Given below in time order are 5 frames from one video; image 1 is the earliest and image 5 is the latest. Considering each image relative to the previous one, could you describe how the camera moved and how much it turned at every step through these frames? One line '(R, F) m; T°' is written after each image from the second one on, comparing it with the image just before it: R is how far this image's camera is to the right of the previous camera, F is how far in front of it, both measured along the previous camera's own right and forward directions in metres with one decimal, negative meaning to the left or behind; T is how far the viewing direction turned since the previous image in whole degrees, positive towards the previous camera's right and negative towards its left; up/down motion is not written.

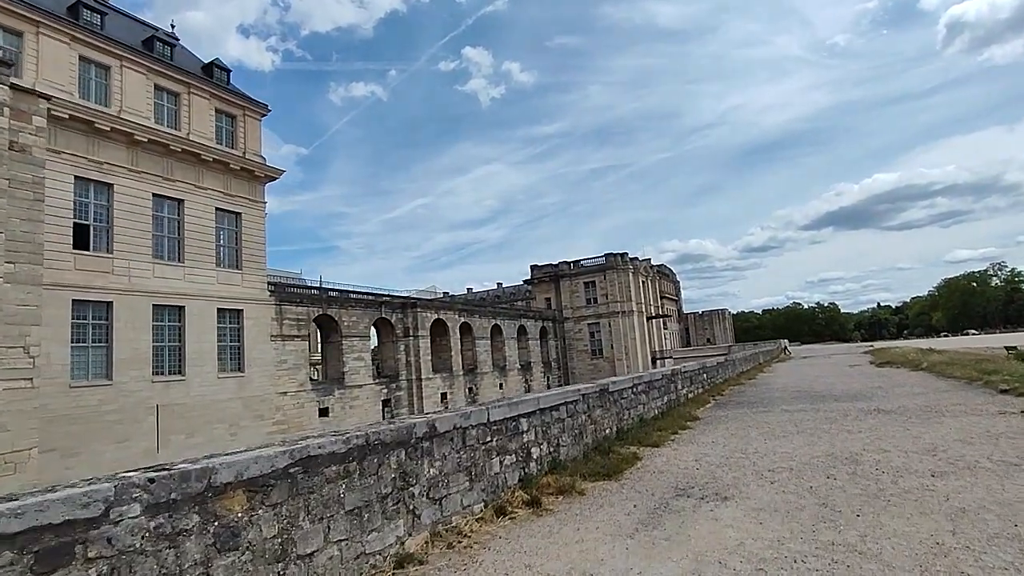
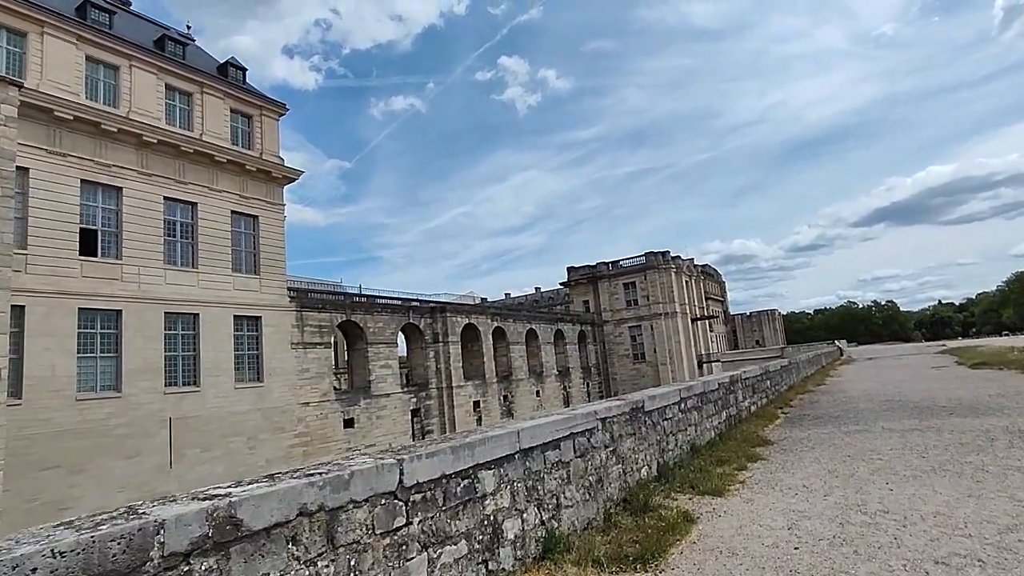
(+0.3, +1.5) m; -4°
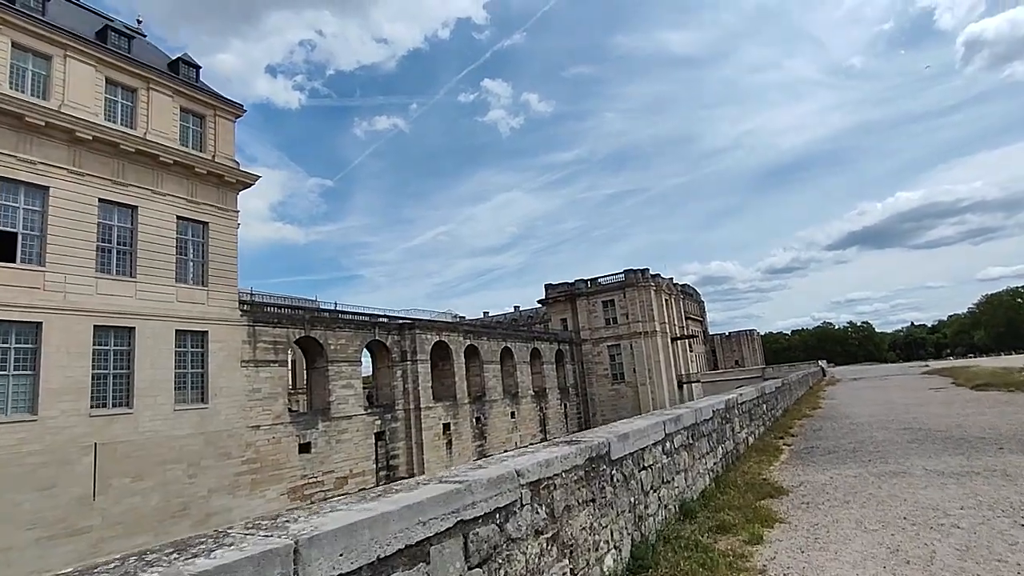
(+0.3, +1.2) m; +2°
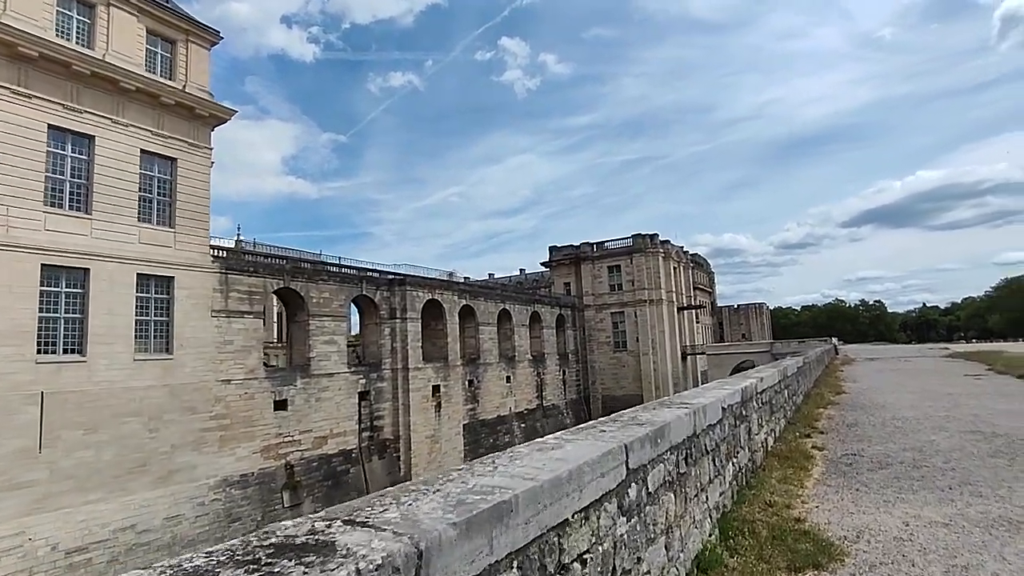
(+0.5, +1.4) m; -1°
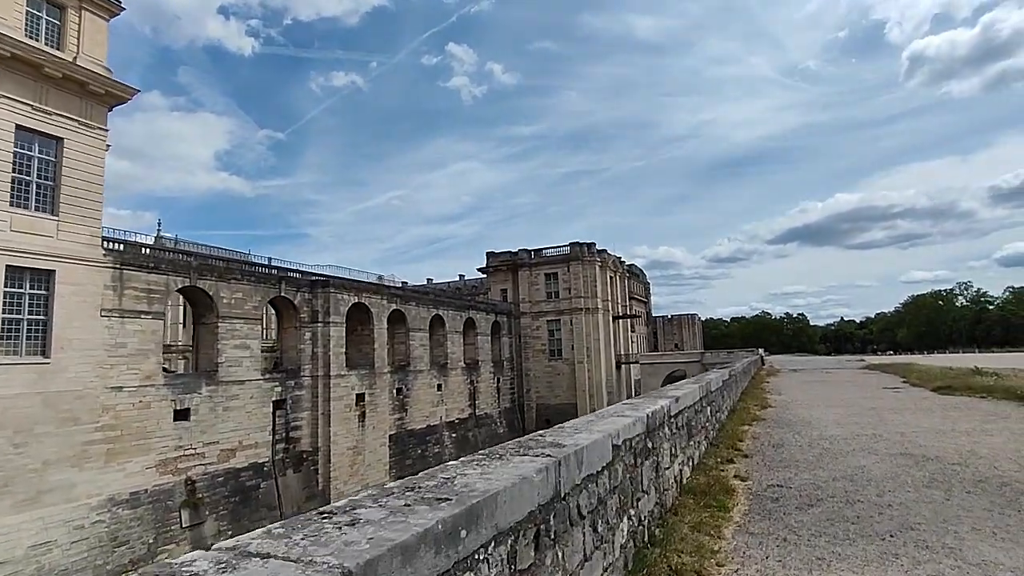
(+0.4, +0.7) m; +6°
